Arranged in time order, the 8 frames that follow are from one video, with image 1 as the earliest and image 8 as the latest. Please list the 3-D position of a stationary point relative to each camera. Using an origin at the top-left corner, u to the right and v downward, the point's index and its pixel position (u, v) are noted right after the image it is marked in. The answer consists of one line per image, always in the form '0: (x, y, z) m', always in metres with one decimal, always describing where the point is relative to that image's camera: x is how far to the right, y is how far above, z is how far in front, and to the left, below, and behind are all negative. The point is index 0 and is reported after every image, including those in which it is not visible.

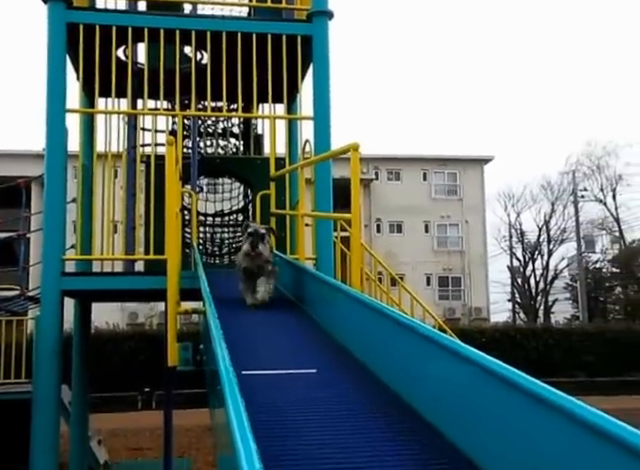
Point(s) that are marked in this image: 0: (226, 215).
0: (-1.1, +0.2, +8.6) m
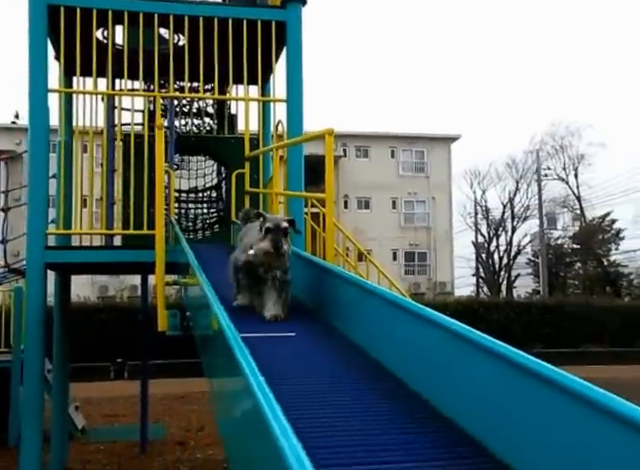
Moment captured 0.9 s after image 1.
0: (-1.4, +0.5, +9.0) m
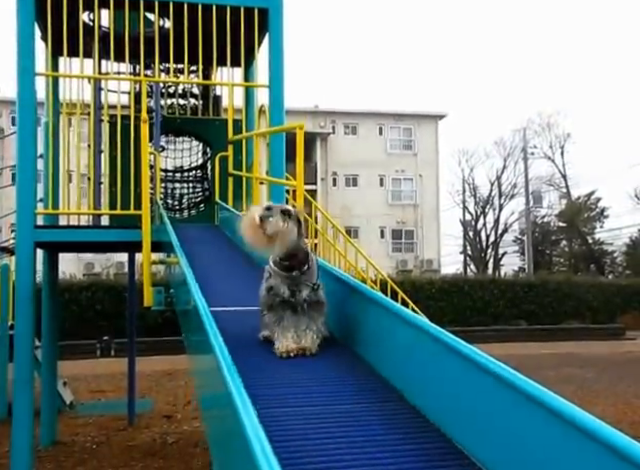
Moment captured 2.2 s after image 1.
0: (-1.6, +0.8, +9.2) m
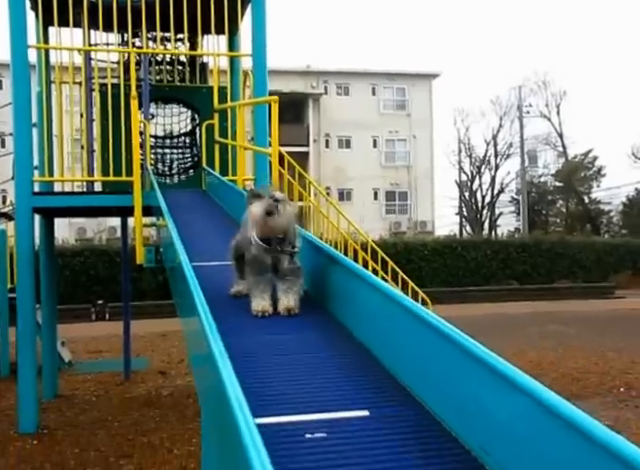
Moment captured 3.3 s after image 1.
0: (-1.8, +1.2, +9.5) m
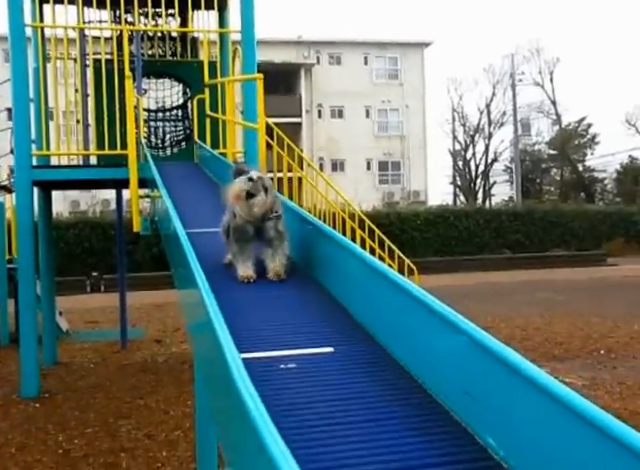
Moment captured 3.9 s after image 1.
0: (-1.9, +1.6, +9.7) m
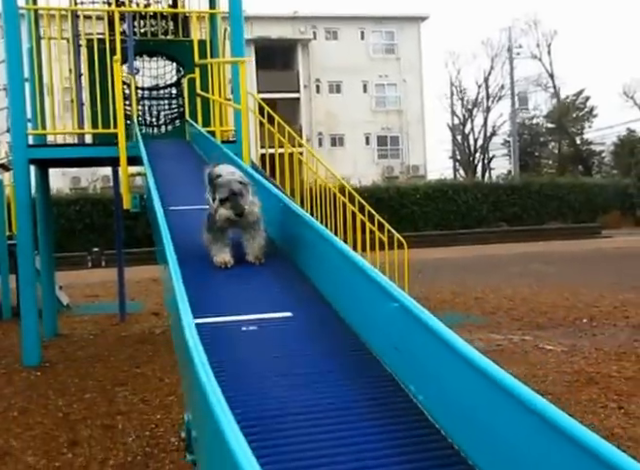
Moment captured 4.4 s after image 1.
0: (-2.1, +1.9, +9.8) m
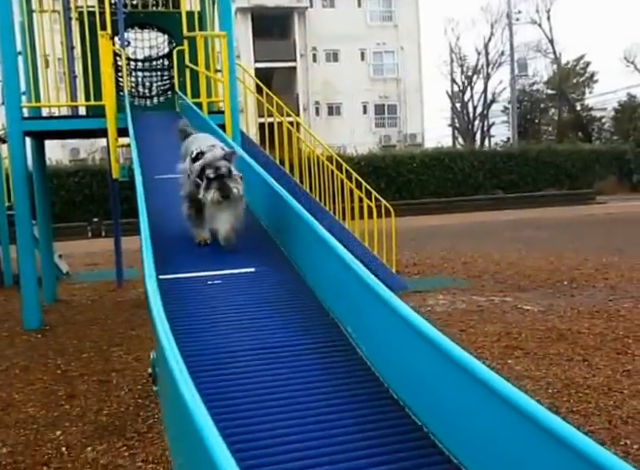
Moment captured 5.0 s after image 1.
0: (-2.2, +2.3, +10.0) m
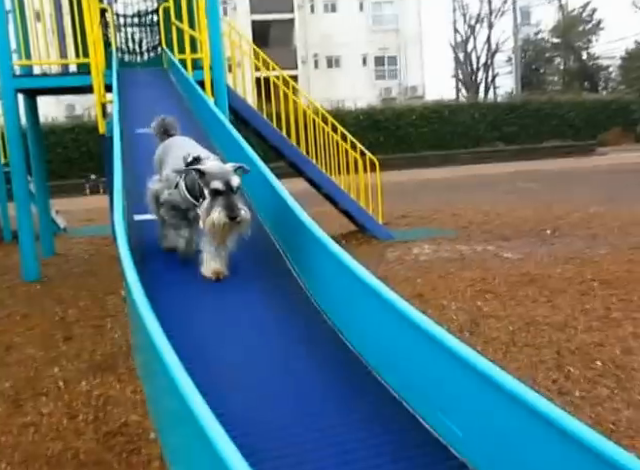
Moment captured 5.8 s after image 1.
0: (-2.4, +2.9, +10.1) m
